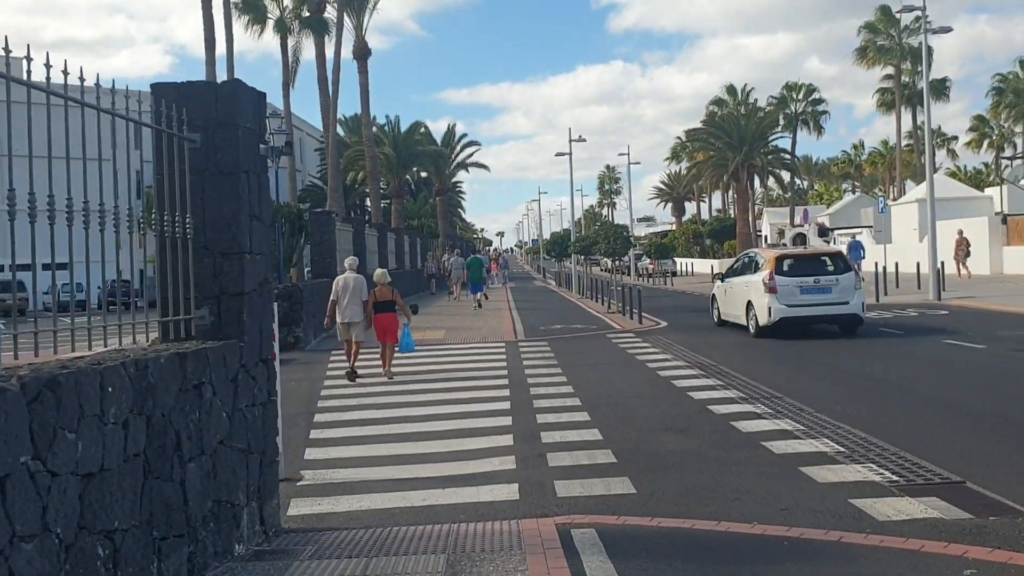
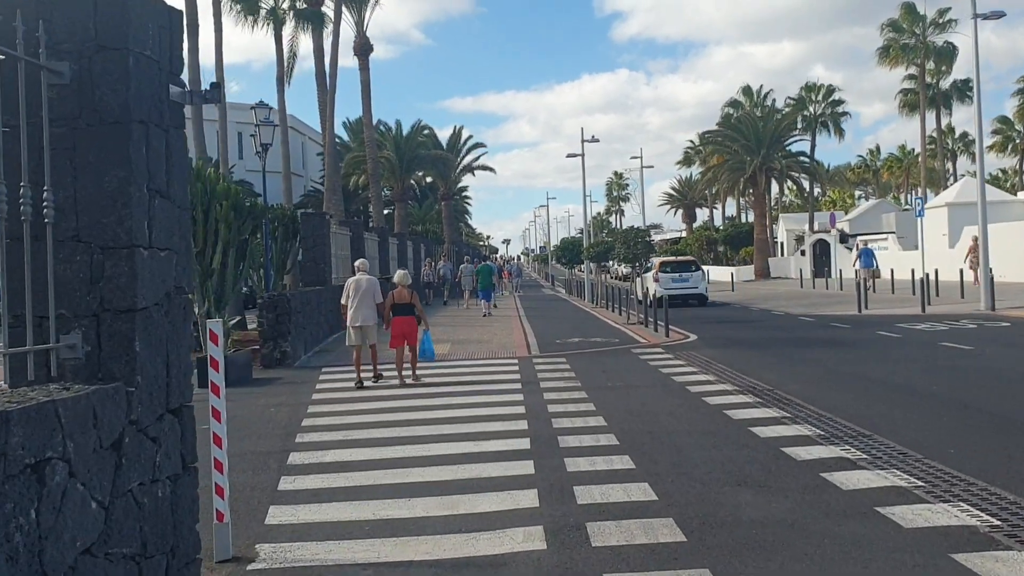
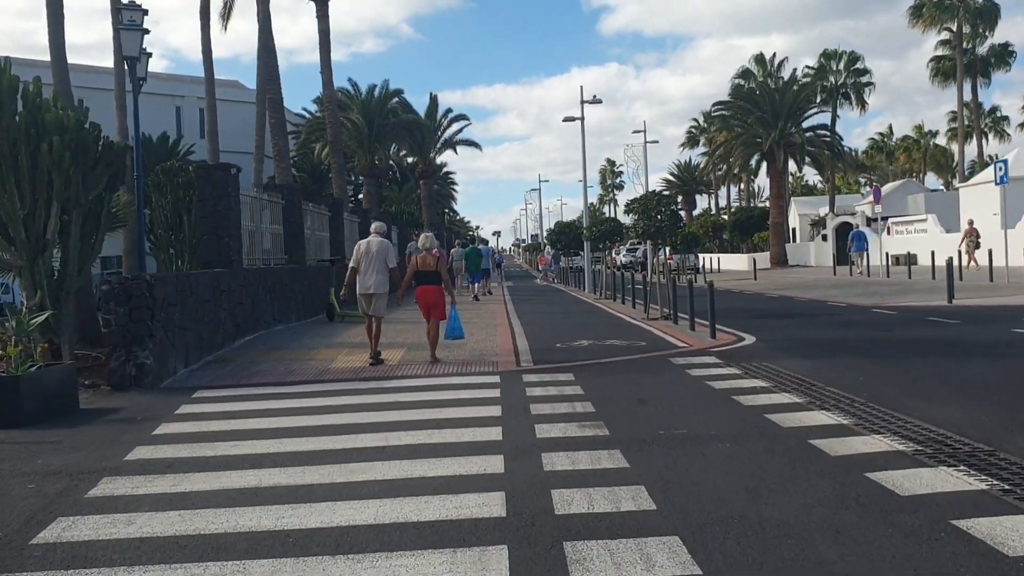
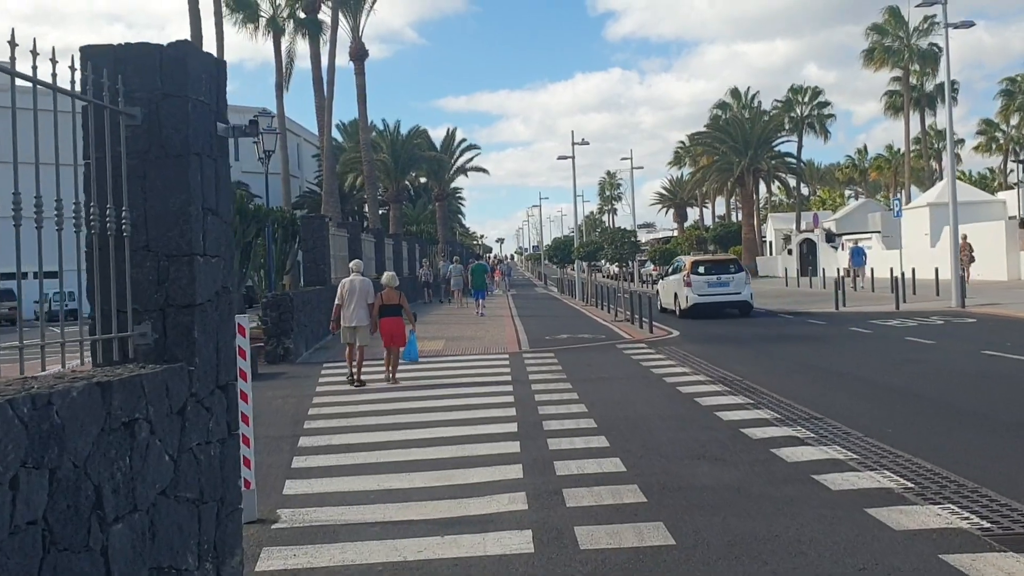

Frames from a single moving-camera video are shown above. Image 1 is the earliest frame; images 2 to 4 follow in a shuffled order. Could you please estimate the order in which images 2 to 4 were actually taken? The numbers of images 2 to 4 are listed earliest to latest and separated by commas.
4, 2, 3
